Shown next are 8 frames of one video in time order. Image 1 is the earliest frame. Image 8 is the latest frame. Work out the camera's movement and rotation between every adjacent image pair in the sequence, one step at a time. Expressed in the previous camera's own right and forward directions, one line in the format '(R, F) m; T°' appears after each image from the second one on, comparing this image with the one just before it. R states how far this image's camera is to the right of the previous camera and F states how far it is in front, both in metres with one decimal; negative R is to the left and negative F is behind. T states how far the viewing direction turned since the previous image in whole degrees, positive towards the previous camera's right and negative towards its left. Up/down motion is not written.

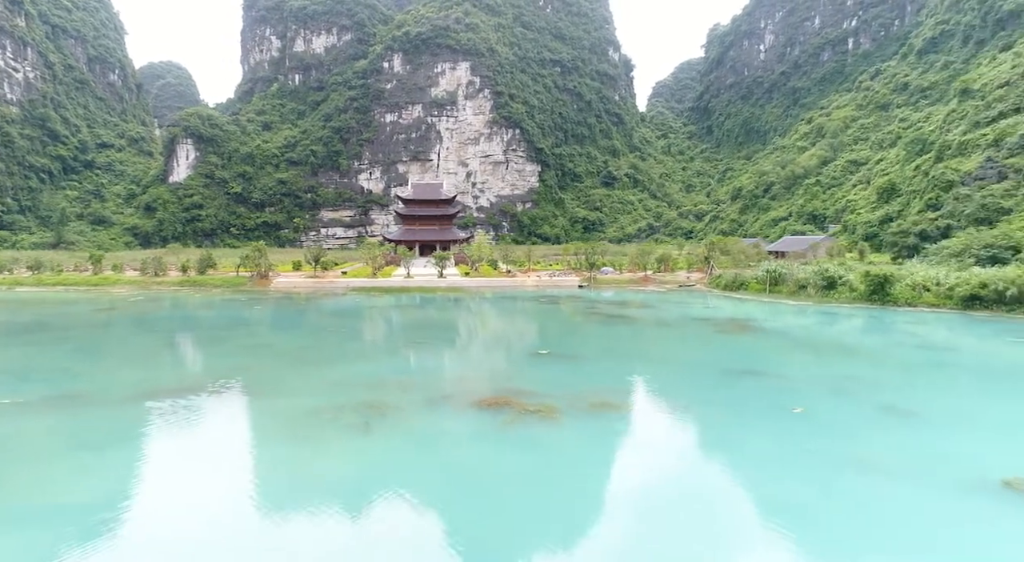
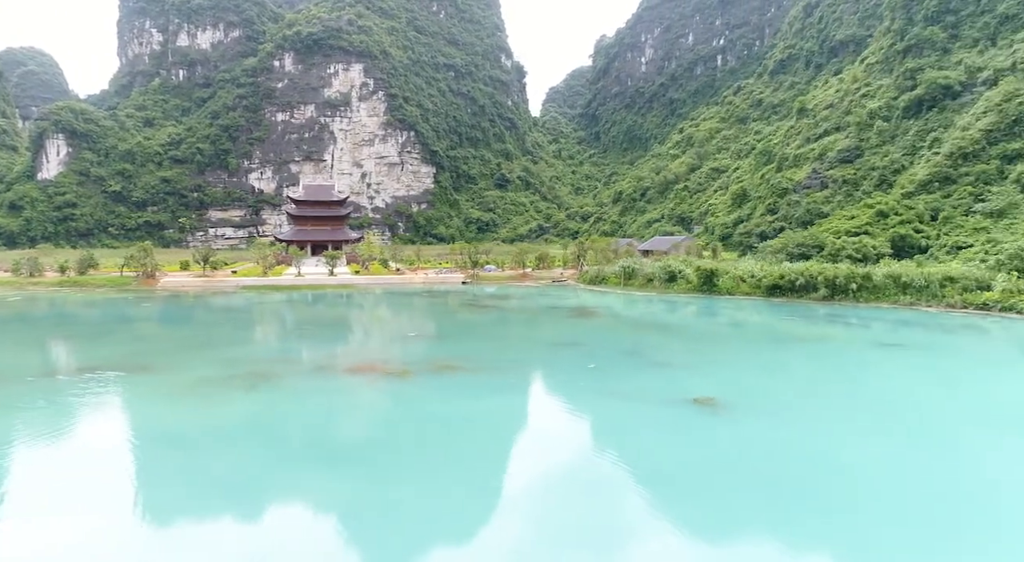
(+0.9, -2.7) m; +9°
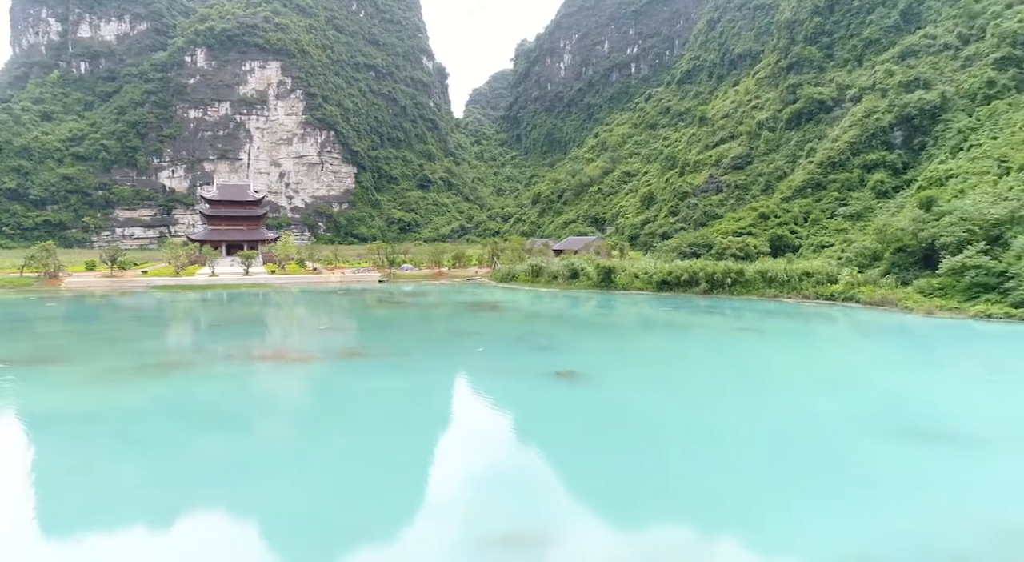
(+0.8, -1.8) m; +7°
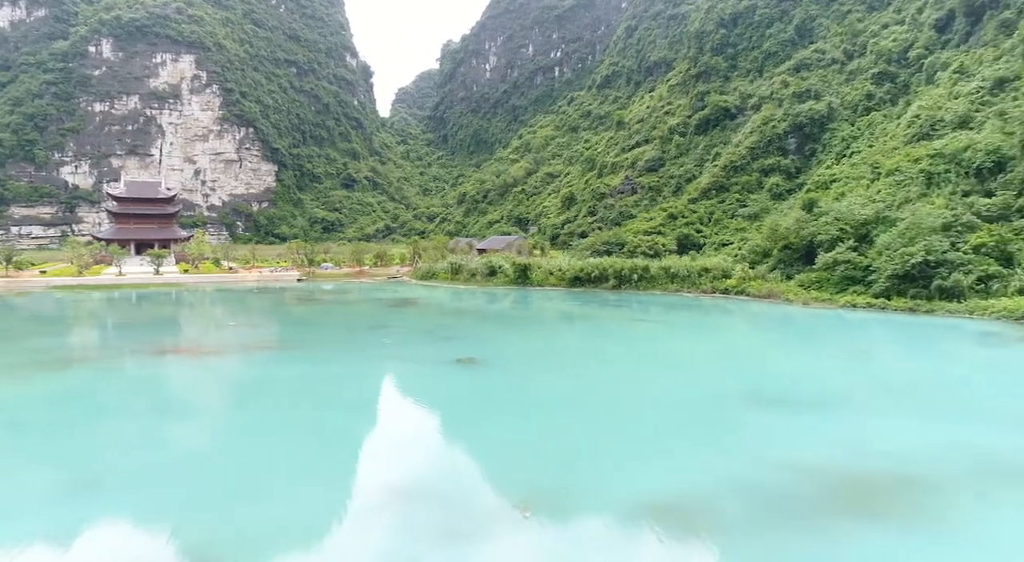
(+0.8, -1.0) m; +6°
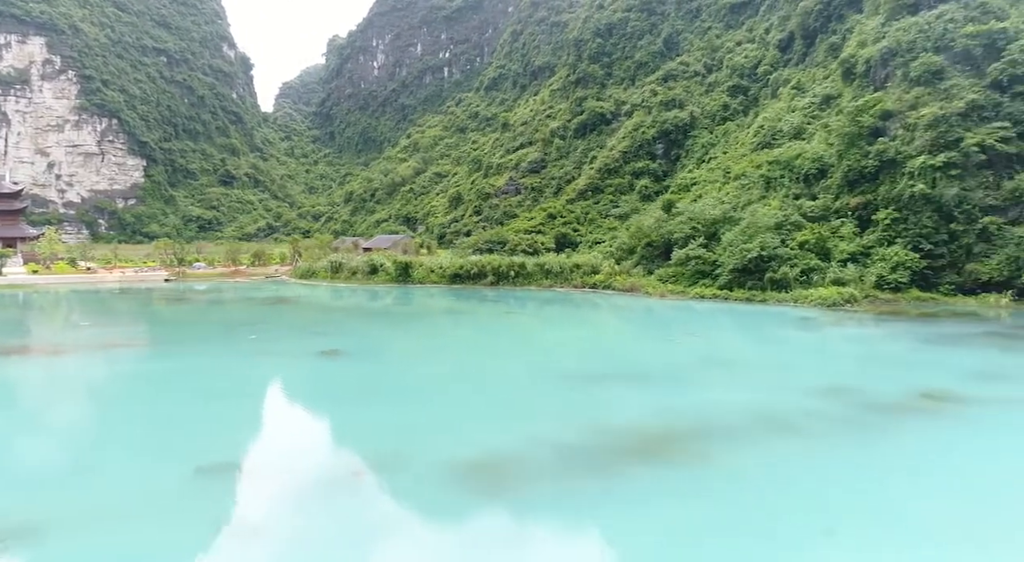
(+1.2, -0.9) m; +9°
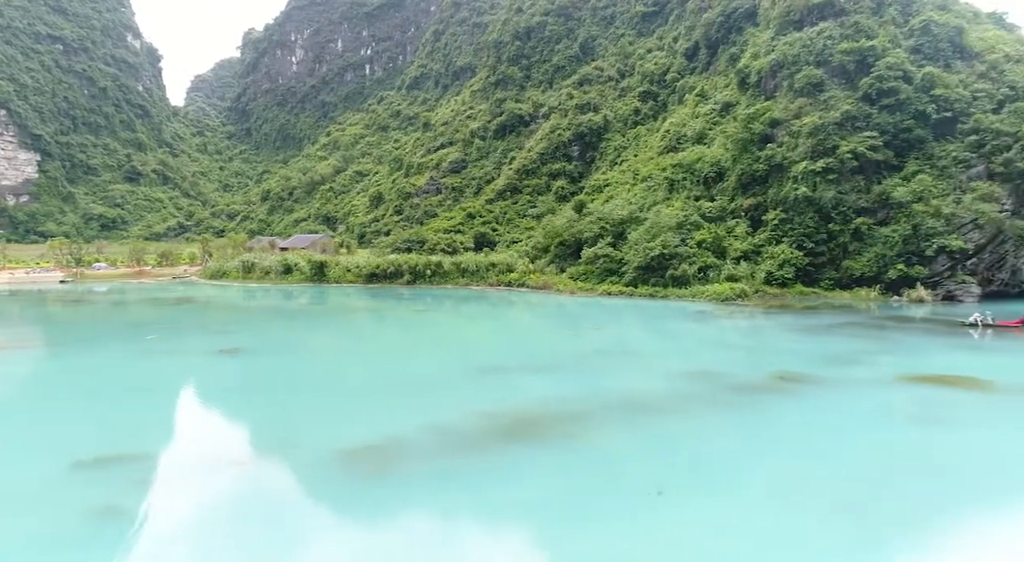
(+1.0, -0.6) m; +6°
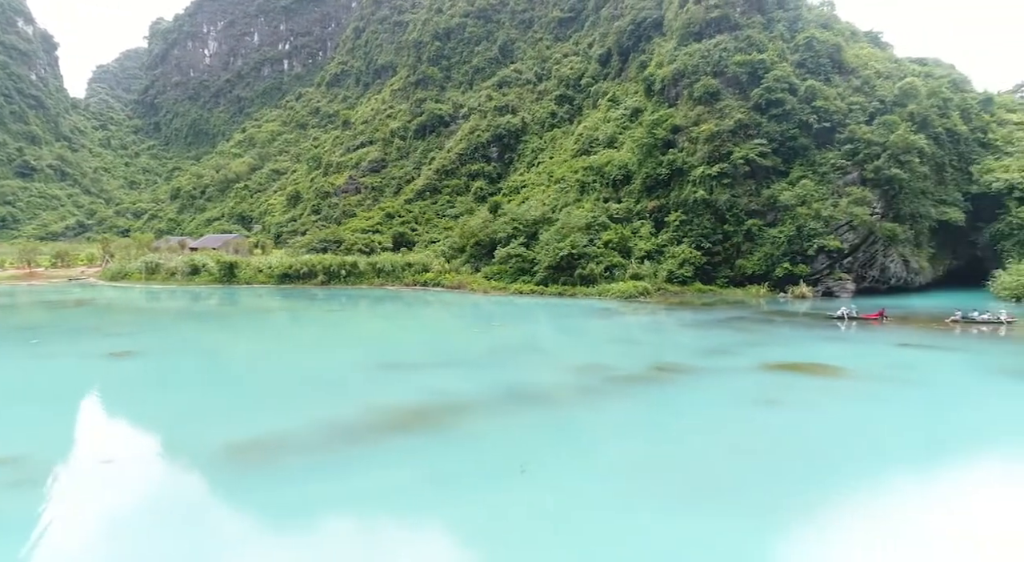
(+1.1, -0.5) m; +6°
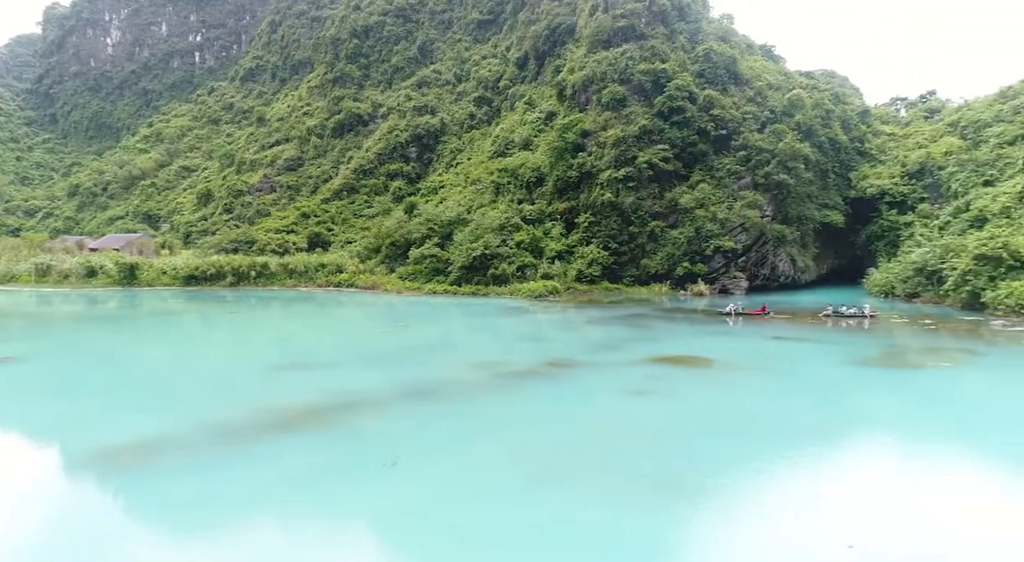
(+1.1, -0.5) m; +6°
